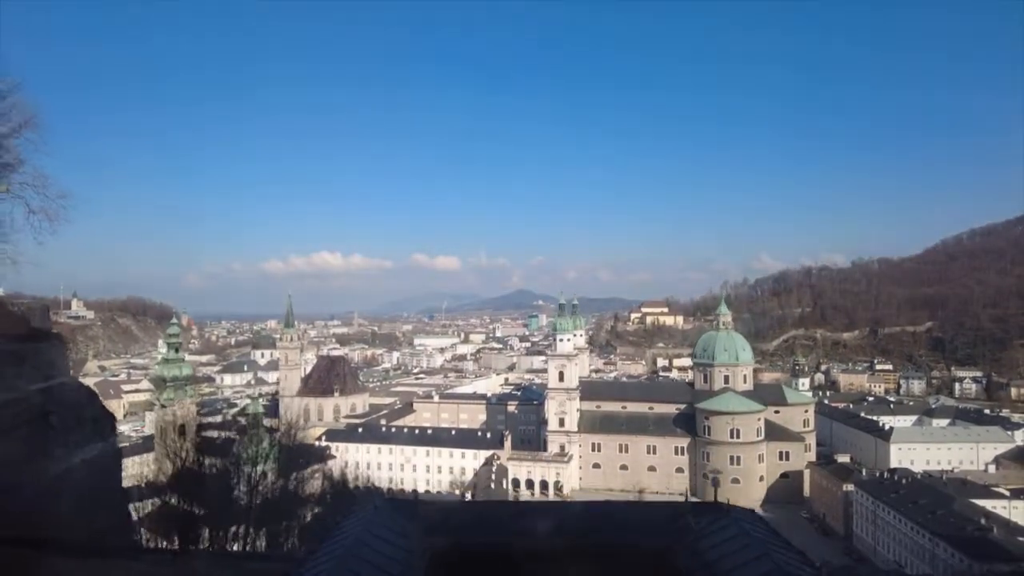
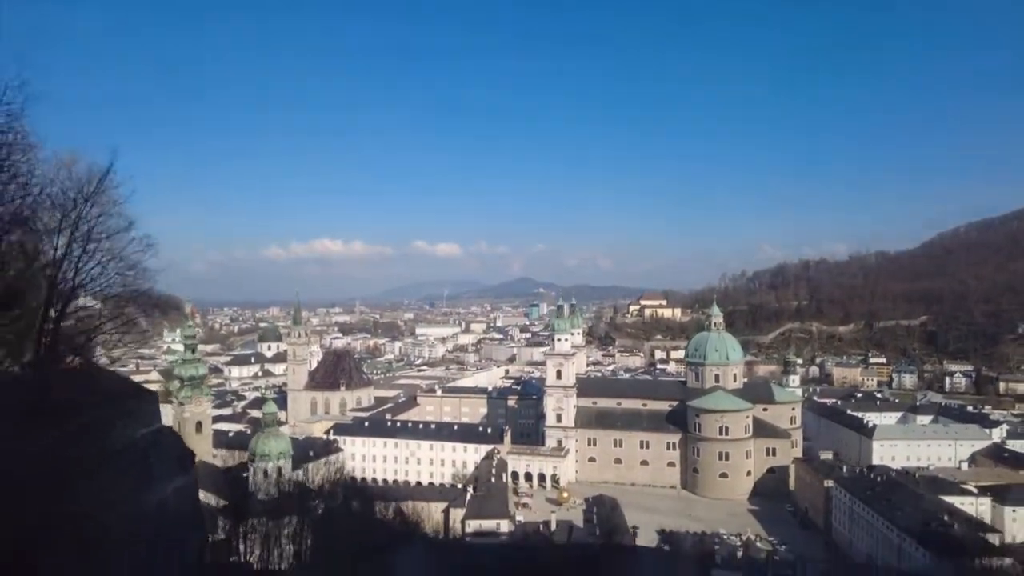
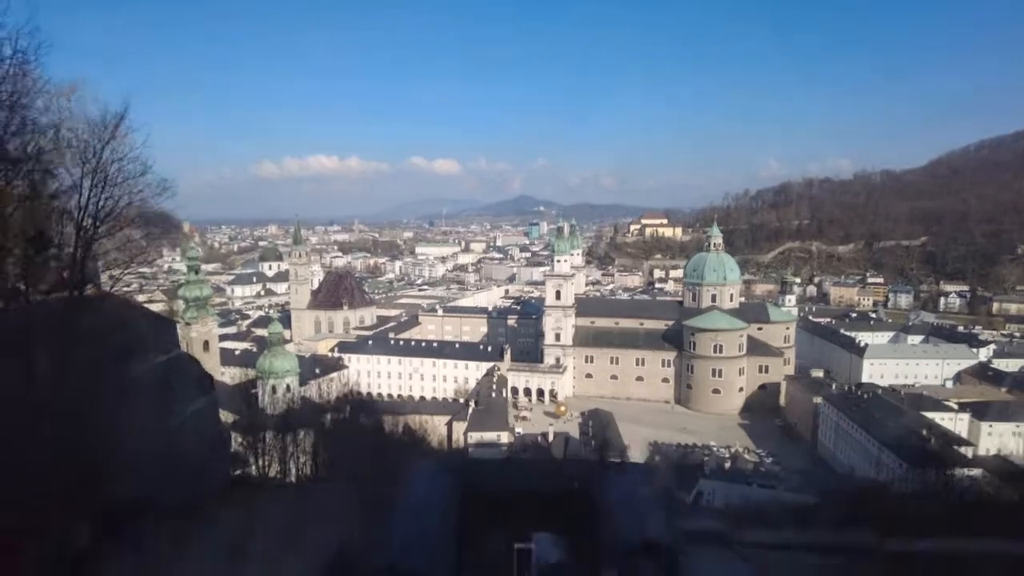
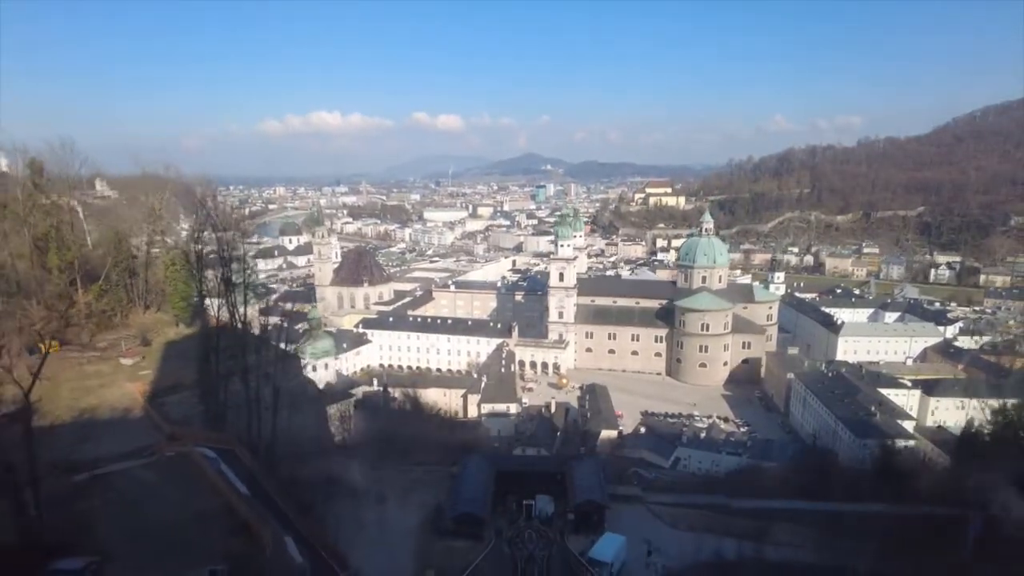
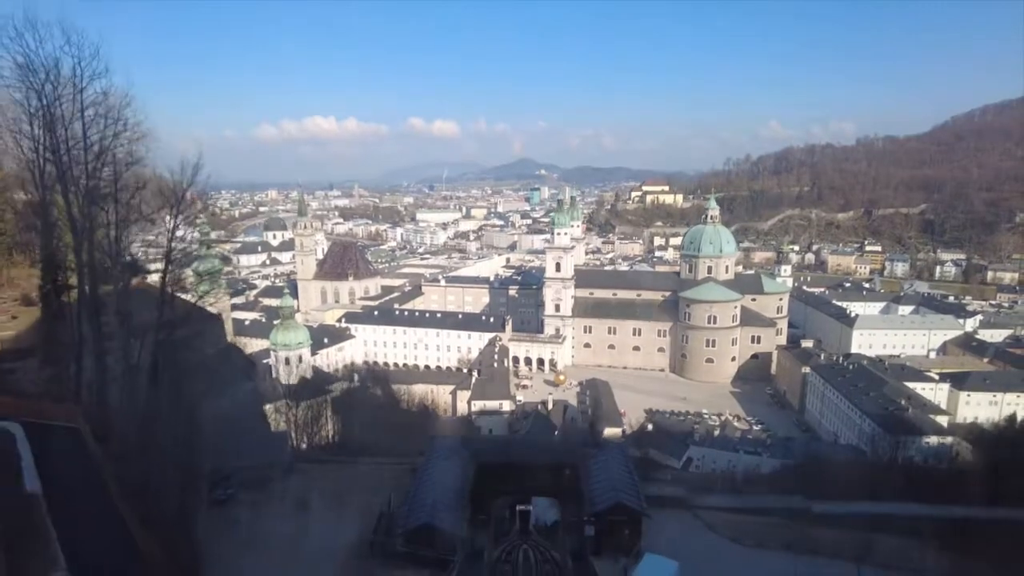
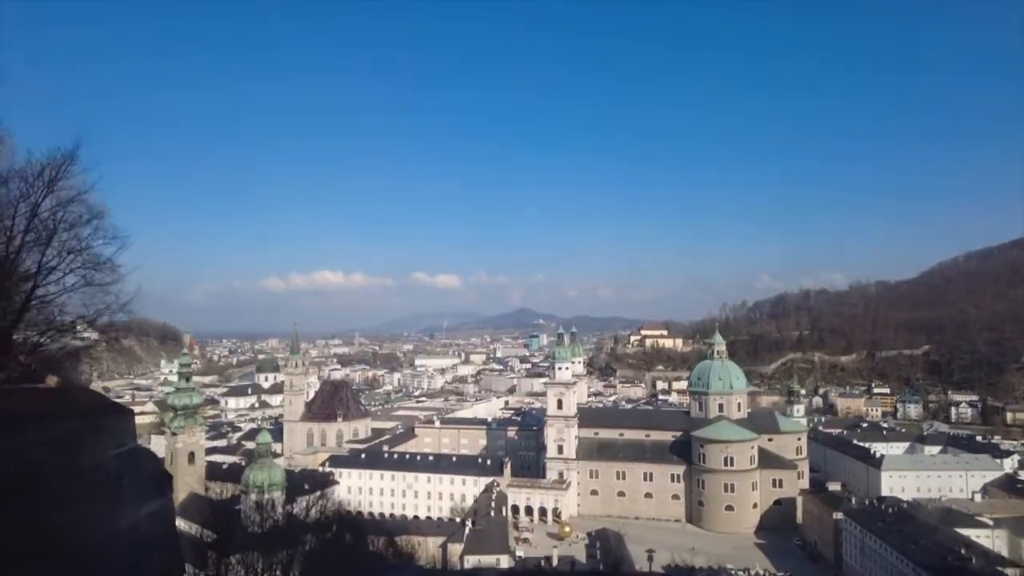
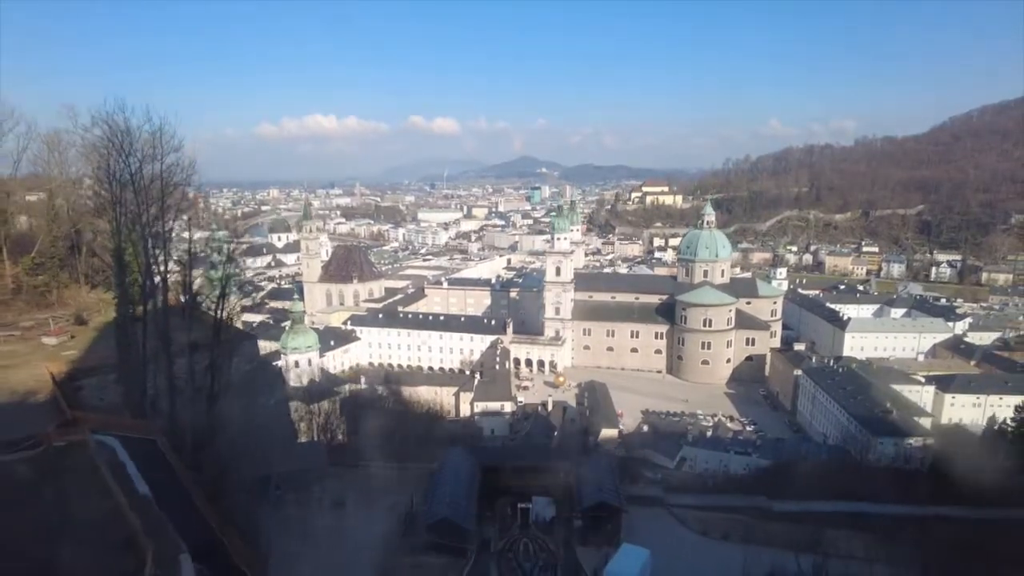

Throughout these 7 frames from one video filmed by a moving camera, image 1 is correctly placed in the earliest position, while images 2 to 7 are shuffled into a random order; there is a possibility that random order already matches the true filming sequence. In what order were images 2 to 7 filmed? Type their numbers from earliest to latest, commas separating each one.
6, 2, 3, 5, 7, 4
